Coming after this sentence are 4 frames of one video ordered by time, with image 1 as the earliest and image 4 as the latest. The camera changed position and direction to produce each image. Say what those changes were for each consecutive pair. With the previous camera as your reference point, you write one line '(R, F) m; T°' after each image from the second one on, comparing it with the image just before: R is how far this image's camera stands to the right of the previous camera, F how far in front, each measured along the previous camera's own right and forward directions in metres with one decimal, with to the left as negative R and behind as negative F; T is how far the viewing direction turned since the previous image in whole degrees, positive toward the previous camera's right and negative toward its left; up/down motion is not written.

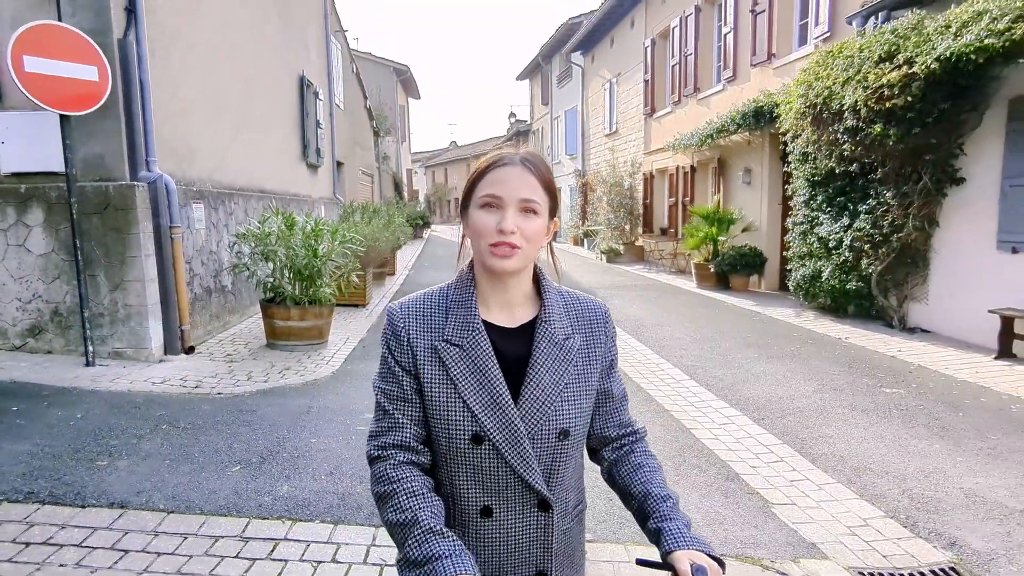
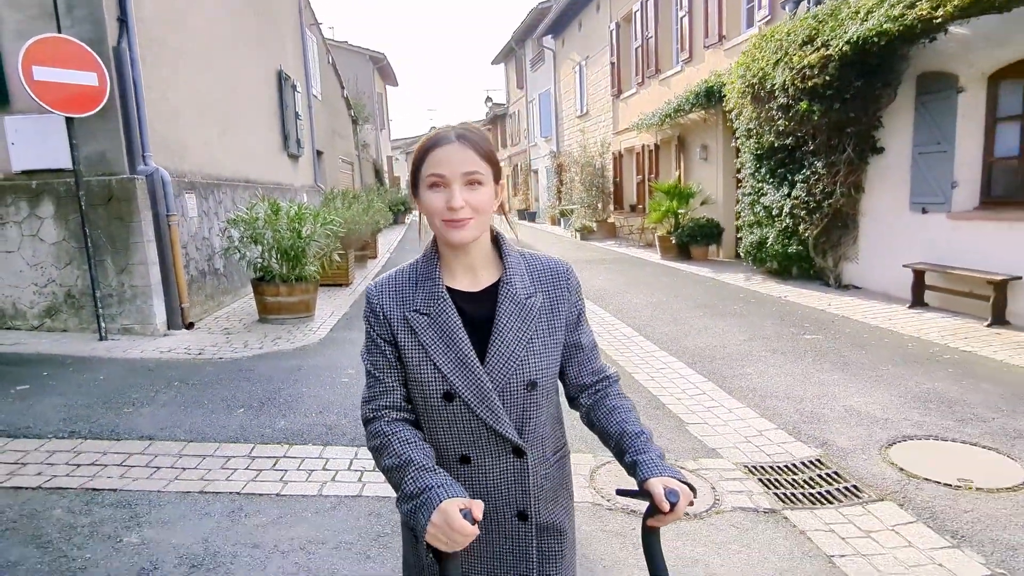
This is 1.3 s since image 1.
(+0.2, -0.7) m; +1°
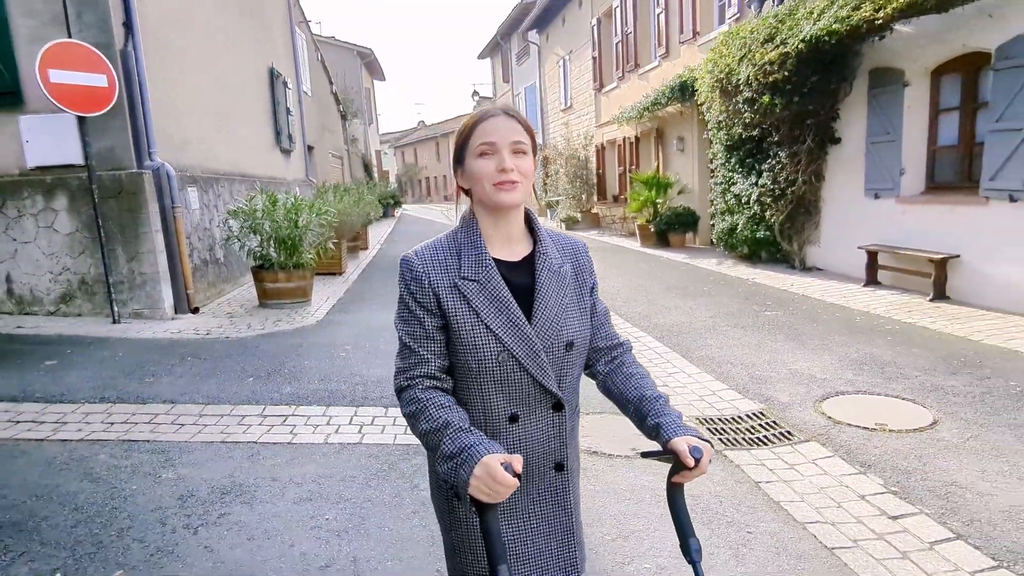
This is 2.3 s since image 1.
(+0.1, -0.5) m; +1°
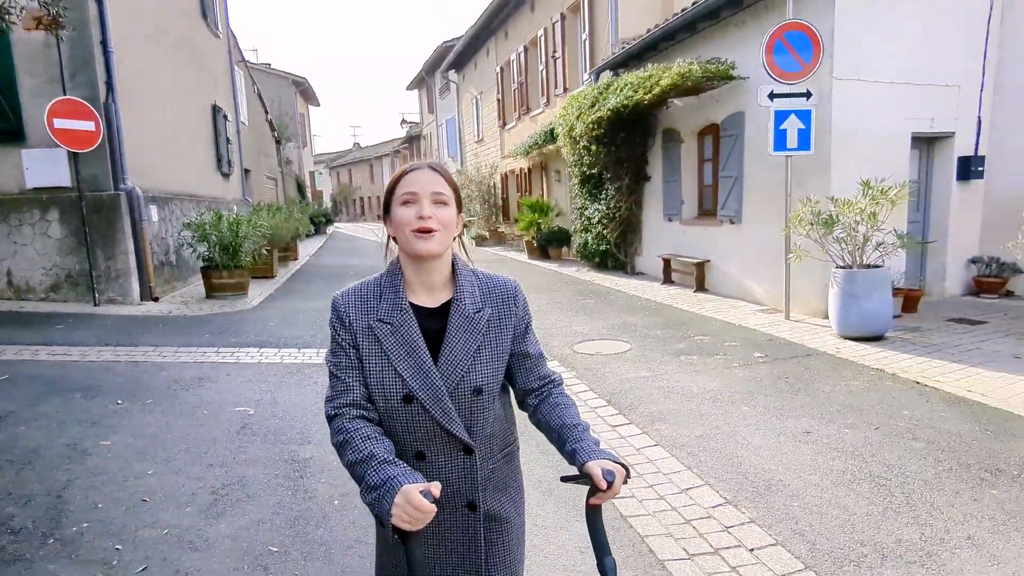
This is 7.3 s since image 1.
(+0.8, -2.6) m; +6°
